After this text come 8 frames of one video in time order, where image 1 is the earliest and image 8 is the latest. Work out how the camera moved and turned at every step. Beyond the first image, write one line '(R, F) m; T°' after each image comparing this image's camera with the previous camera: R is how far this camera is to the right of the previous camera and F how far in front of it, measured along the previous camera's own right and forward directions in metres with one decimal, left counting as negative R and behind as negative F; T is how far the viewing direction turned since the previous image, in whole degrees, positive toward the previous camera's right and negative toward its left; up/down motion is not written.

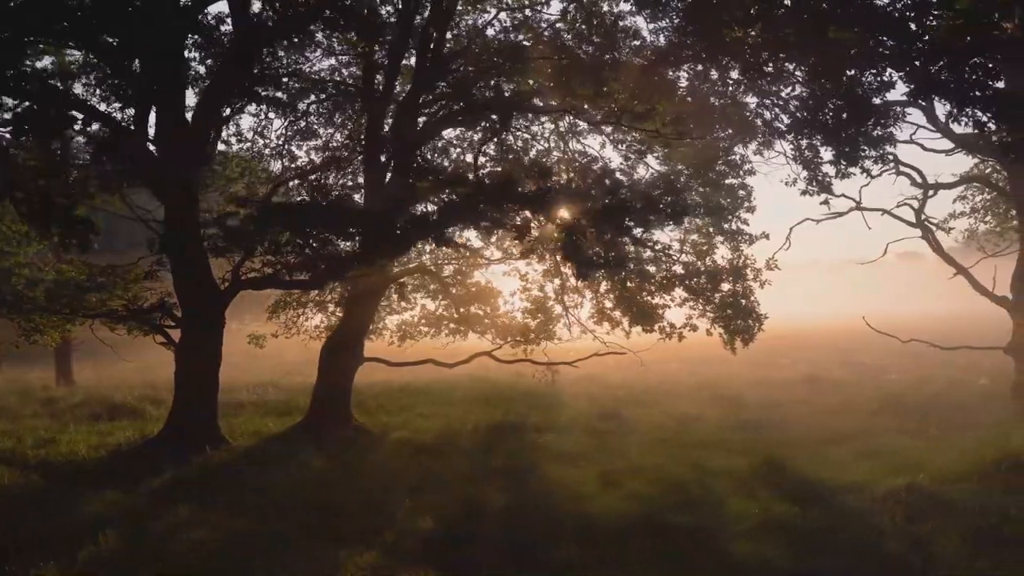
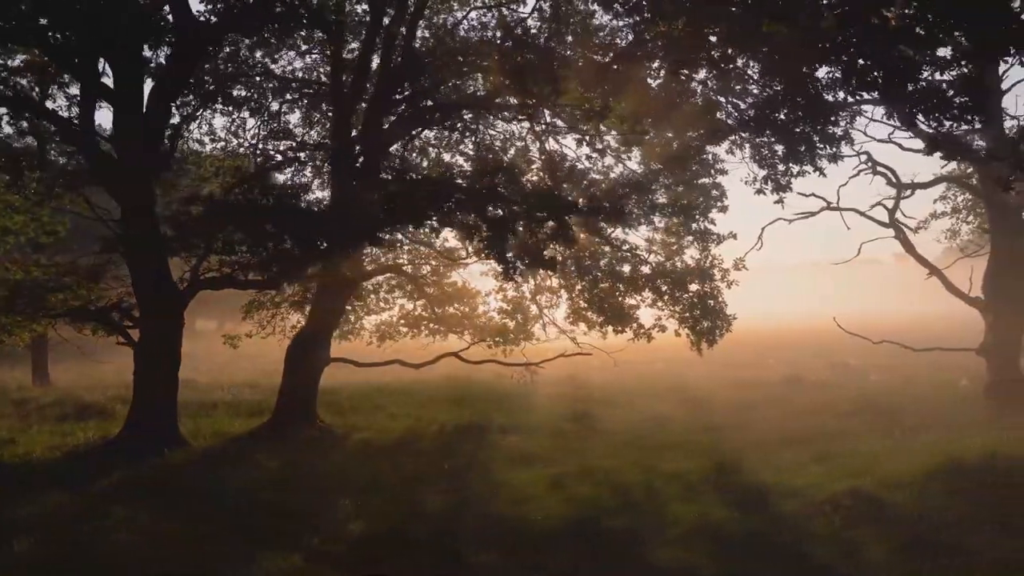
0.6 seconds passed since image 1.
(+0.7, +0.1) m; 0°
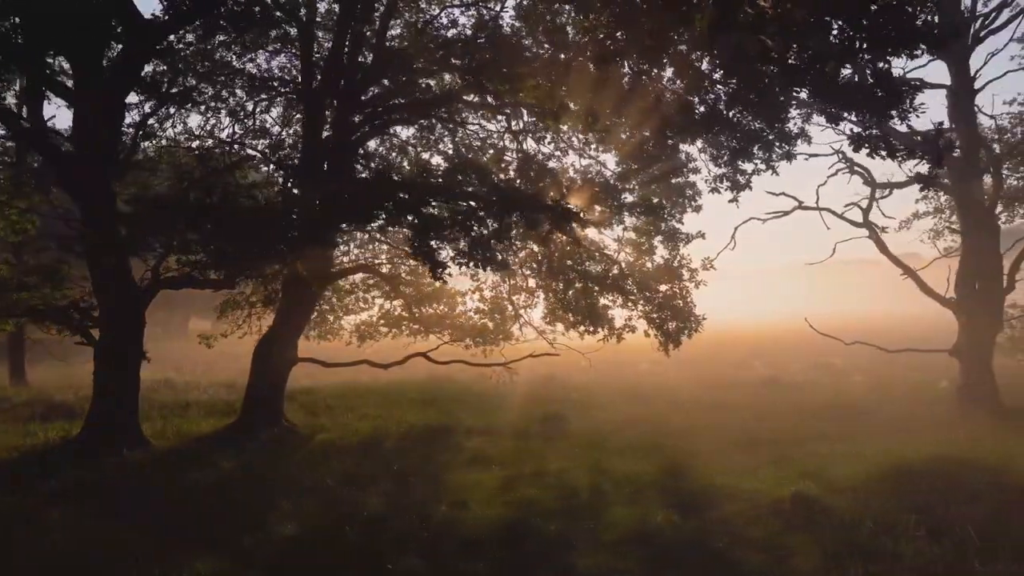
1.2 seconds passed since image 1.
(+0.7, +0.1) m; 0°
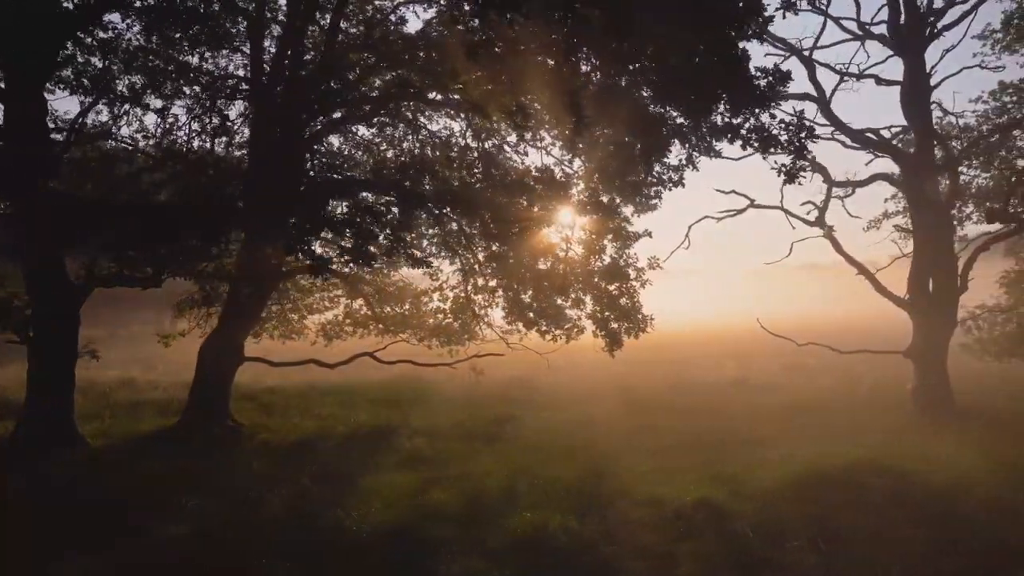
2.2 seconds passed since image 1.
(+1.1, +0.2) m; 0°
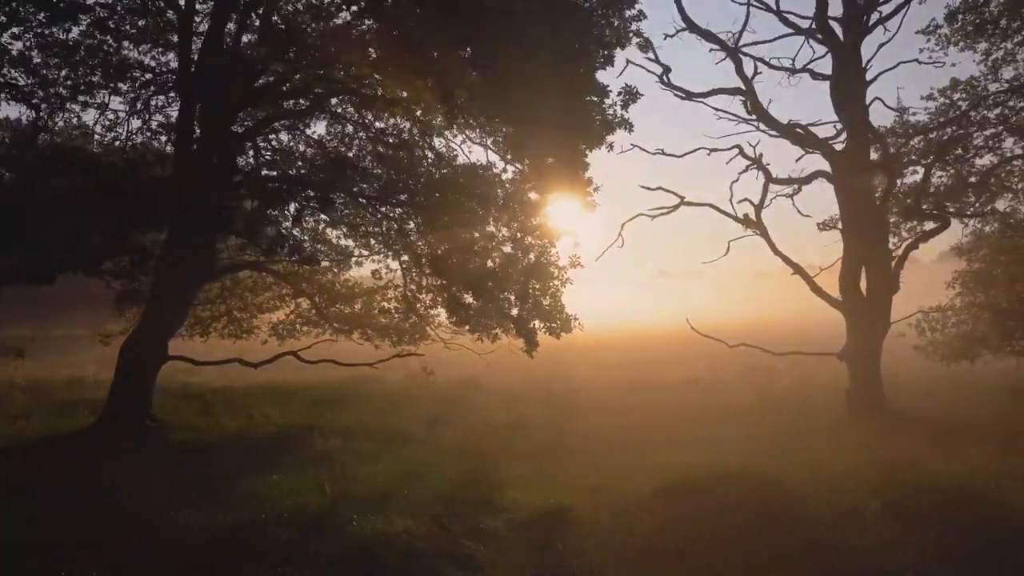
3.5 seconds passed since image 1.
(+1.6, +0.3) m; -1°
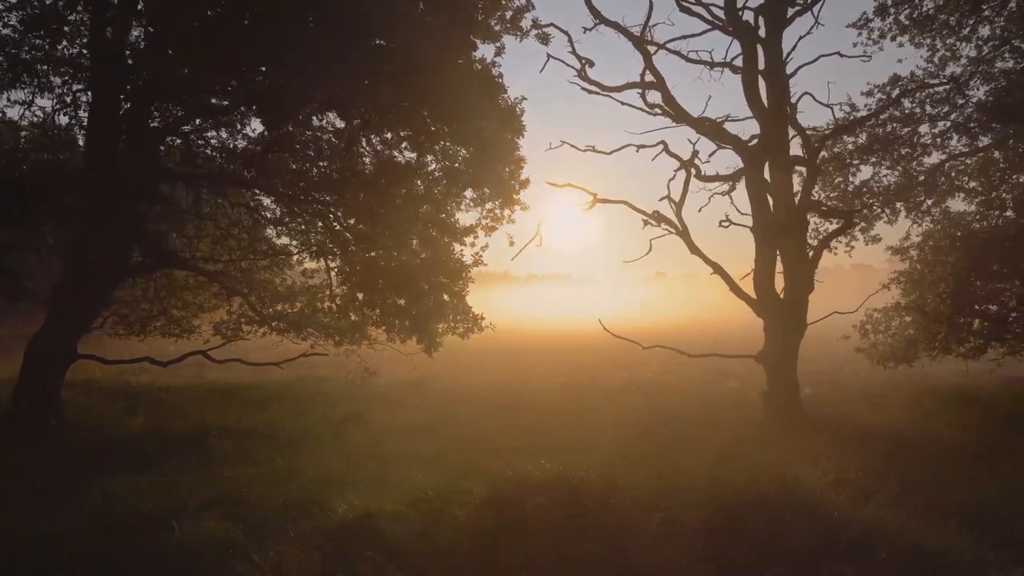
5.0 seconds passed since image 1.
(+1.9, +0.3) m; -1°
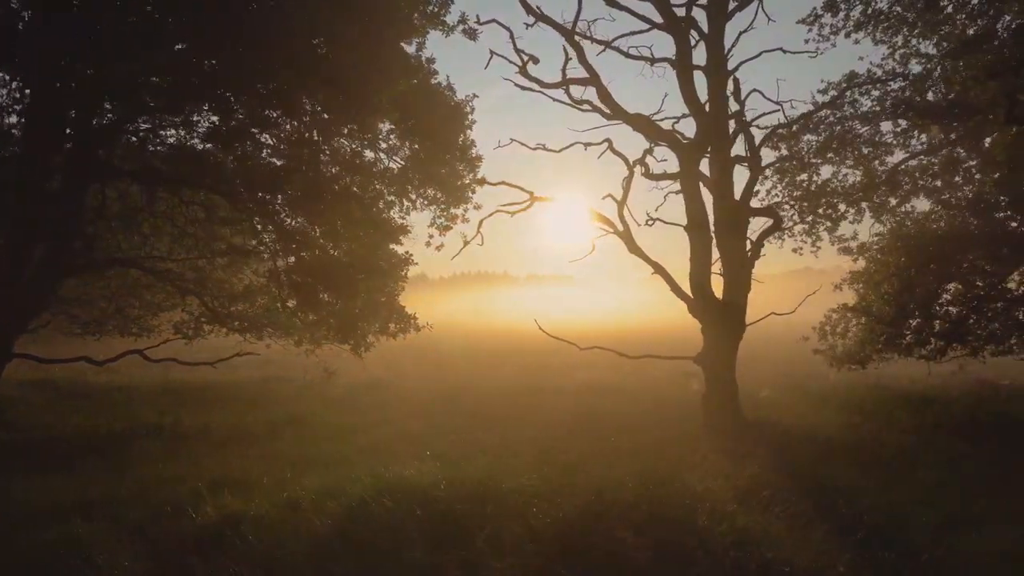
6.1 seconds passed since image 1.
(+1.3, +0.2) m; -1°
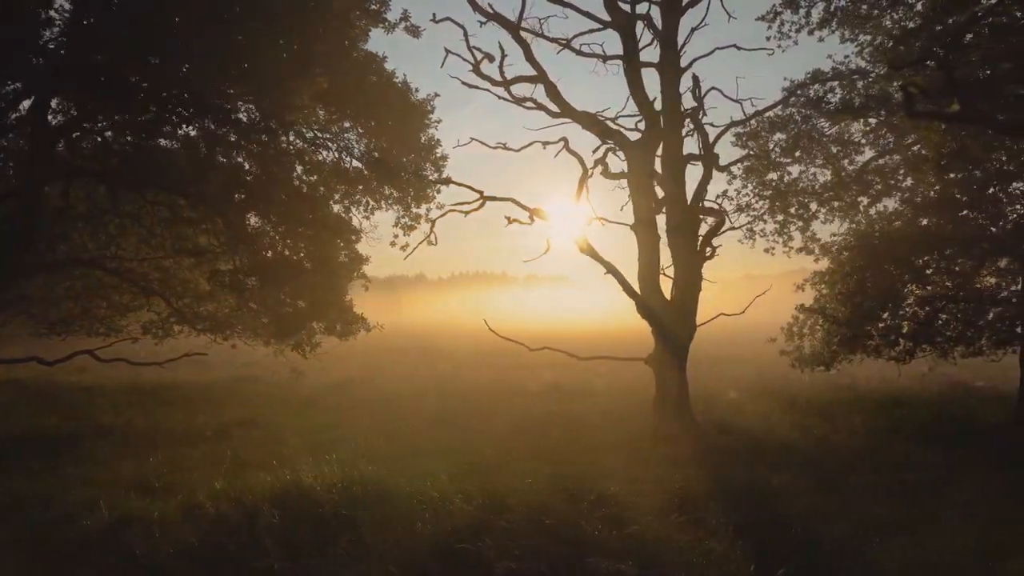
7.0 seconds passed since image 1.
(+1.0, +0.1) m; 0°
